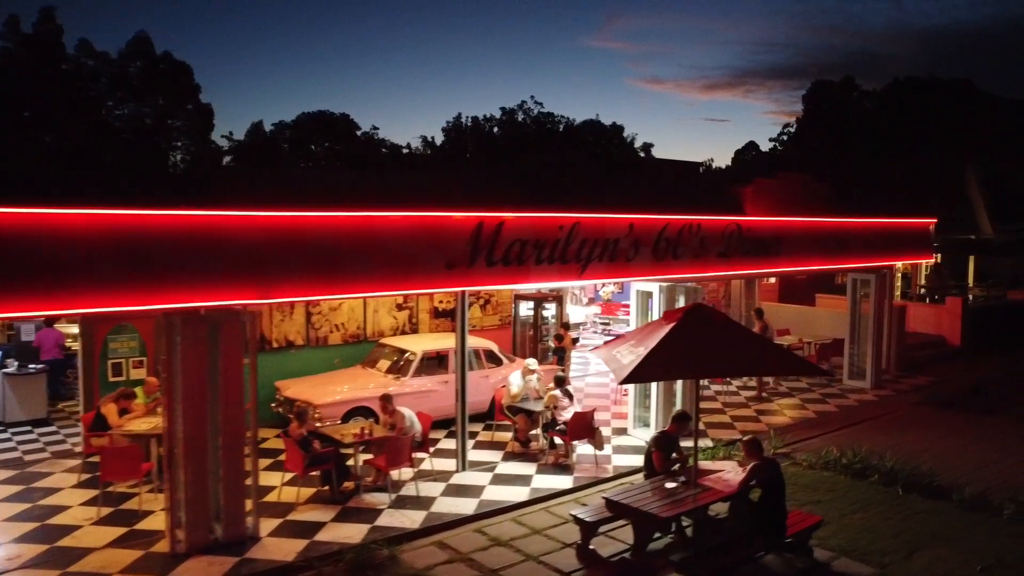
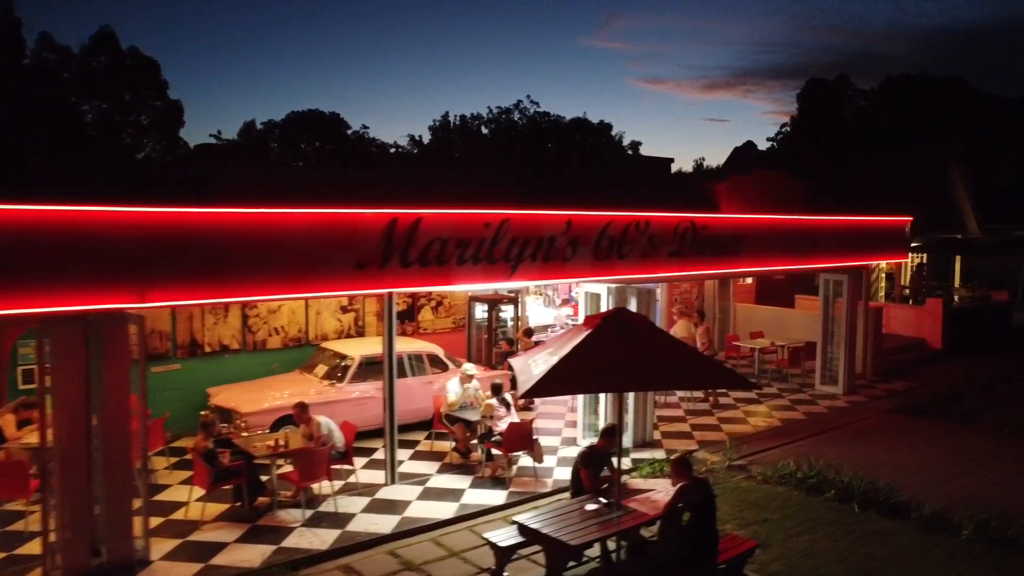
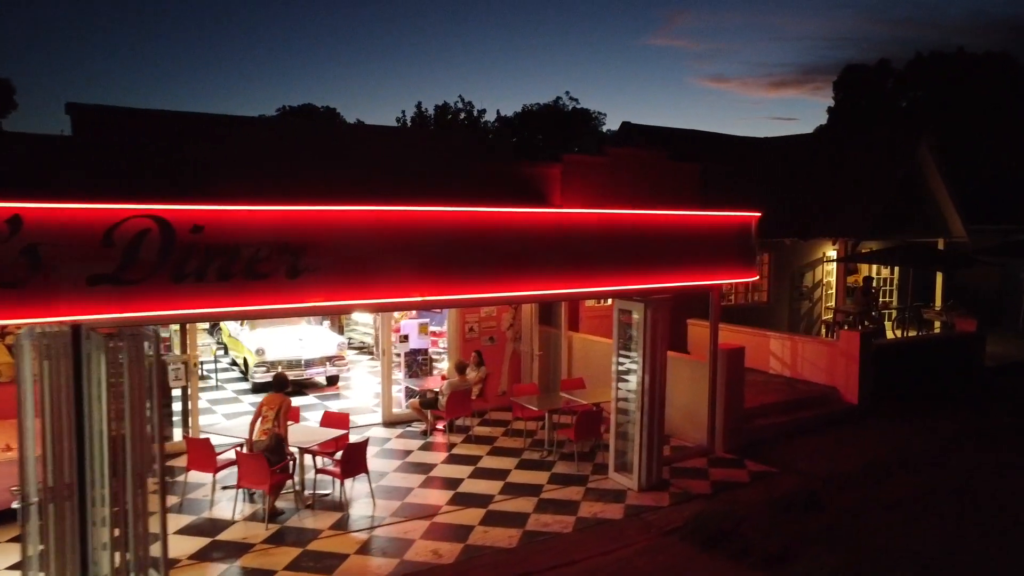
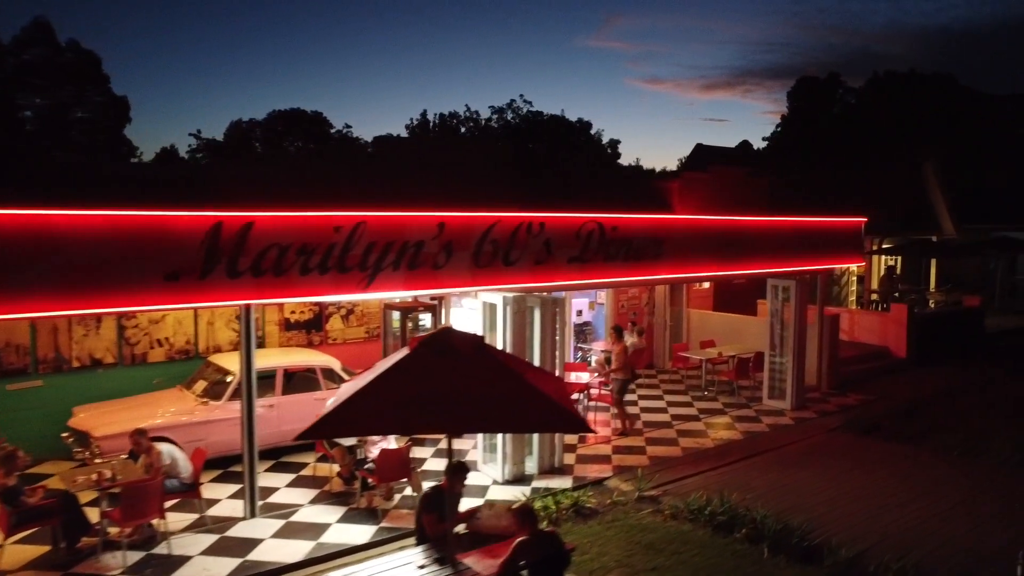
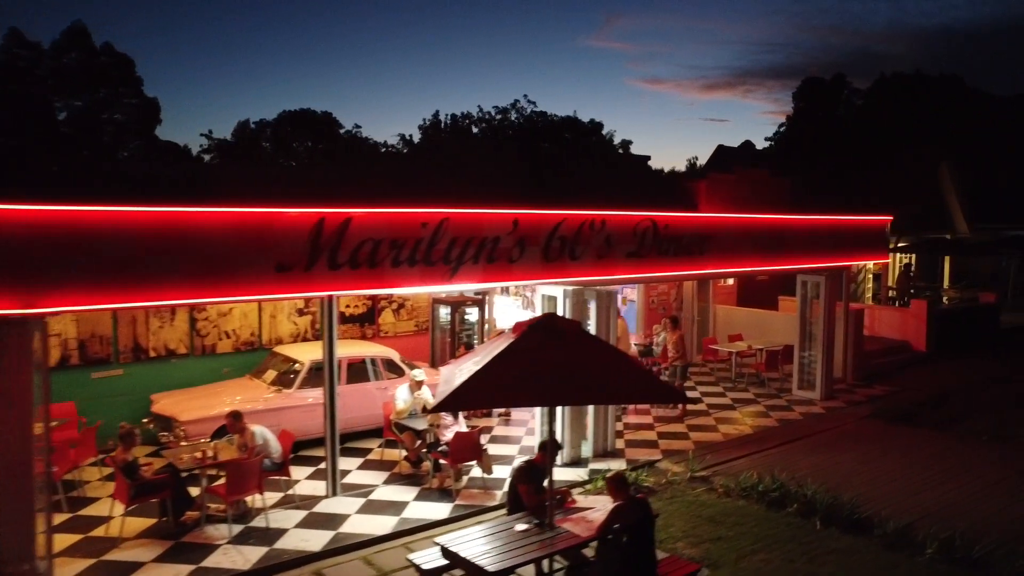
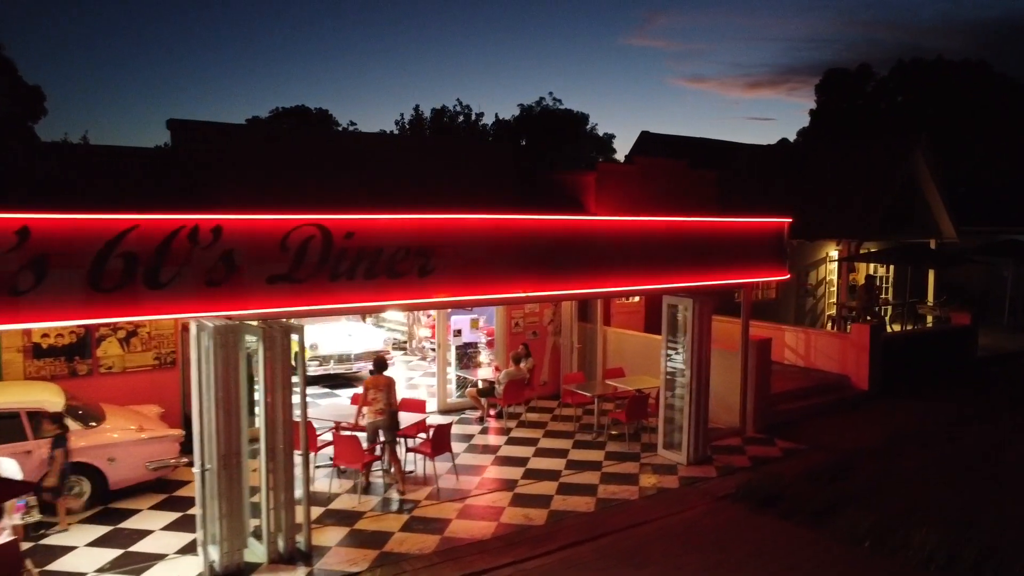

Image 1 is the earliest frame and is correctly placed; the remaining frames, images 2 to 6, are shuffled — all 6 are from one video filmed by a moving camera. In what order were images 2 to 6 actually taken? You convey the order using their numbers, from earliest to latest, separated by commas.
2, 5, 4, 6, 3
